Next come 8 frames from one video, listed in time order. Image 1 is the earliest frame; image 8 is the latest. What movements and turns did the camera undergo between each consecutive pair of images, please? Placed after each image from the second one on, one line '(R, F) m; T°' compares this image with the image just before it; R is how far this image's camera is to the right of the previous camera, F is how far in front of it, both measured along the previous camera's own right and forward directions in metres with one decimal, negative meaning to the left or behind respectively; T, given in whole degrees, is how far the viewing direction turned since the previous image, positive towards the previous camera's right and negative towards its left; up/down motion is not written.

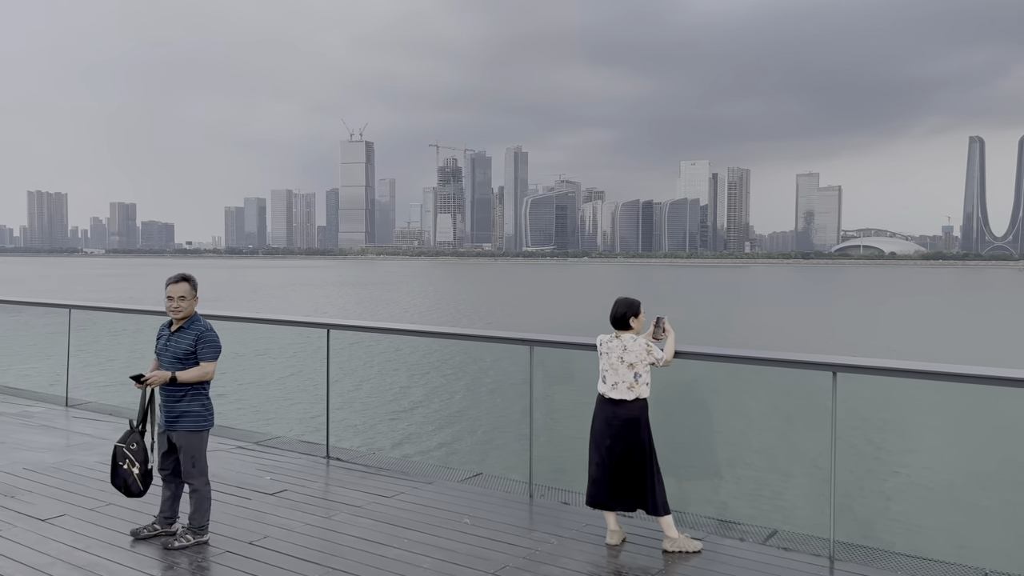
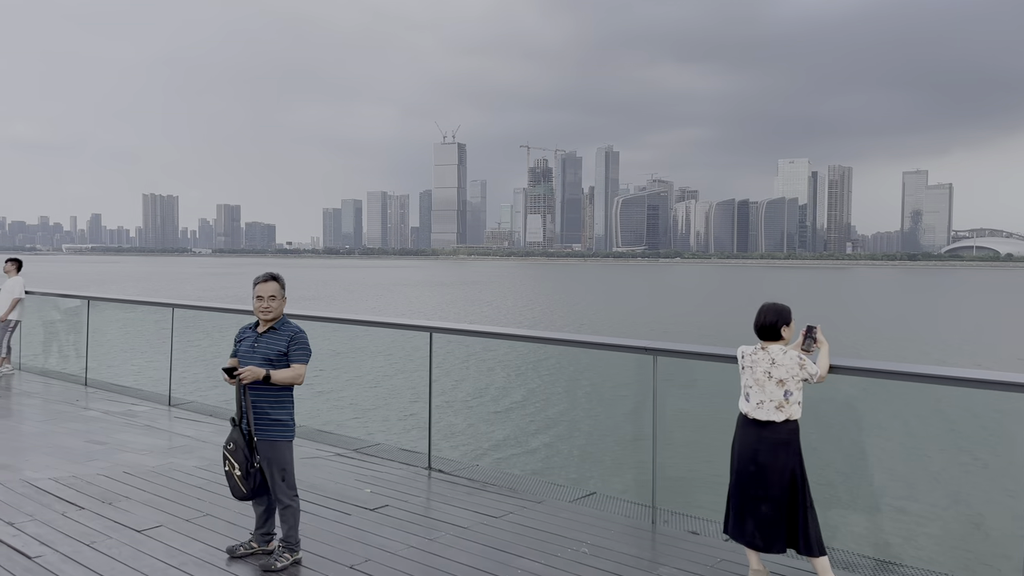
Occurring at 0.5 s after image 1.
(-0.2, +0.4) m; -6°
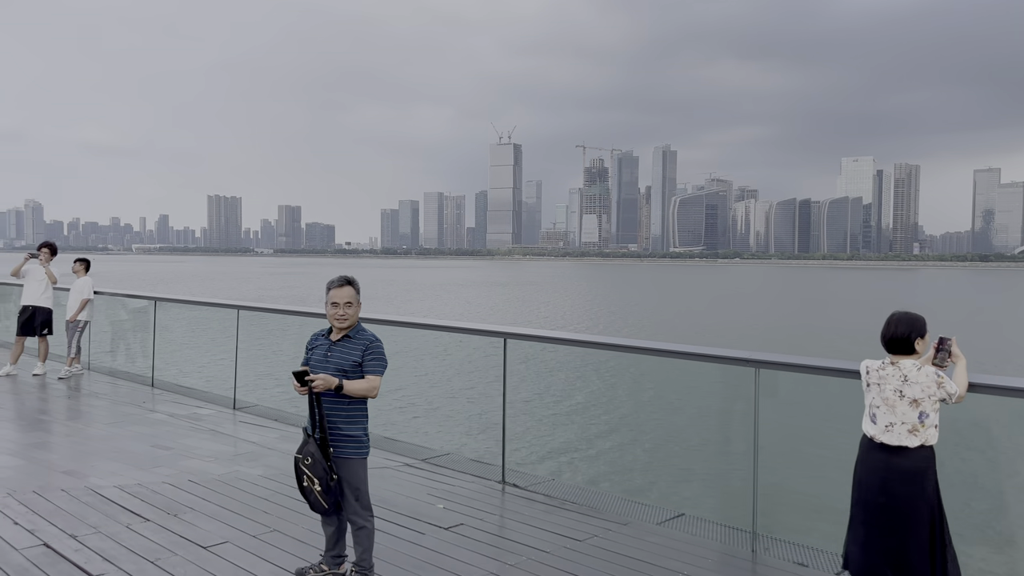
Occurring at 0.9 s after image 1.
(-0.2, +0.3) m; -4°
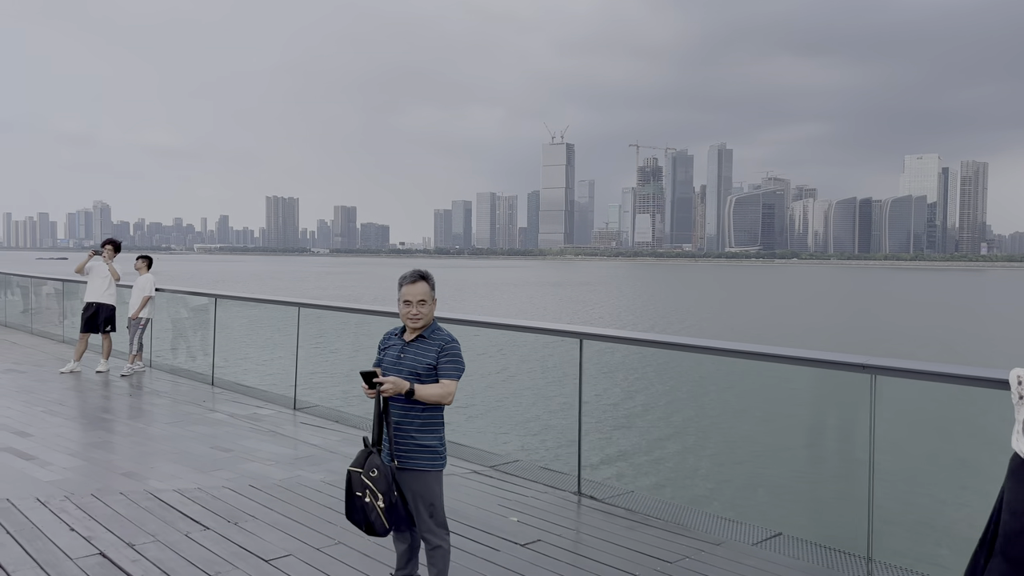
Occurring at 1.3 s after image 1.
(-0.1, +0.3) m; -4°
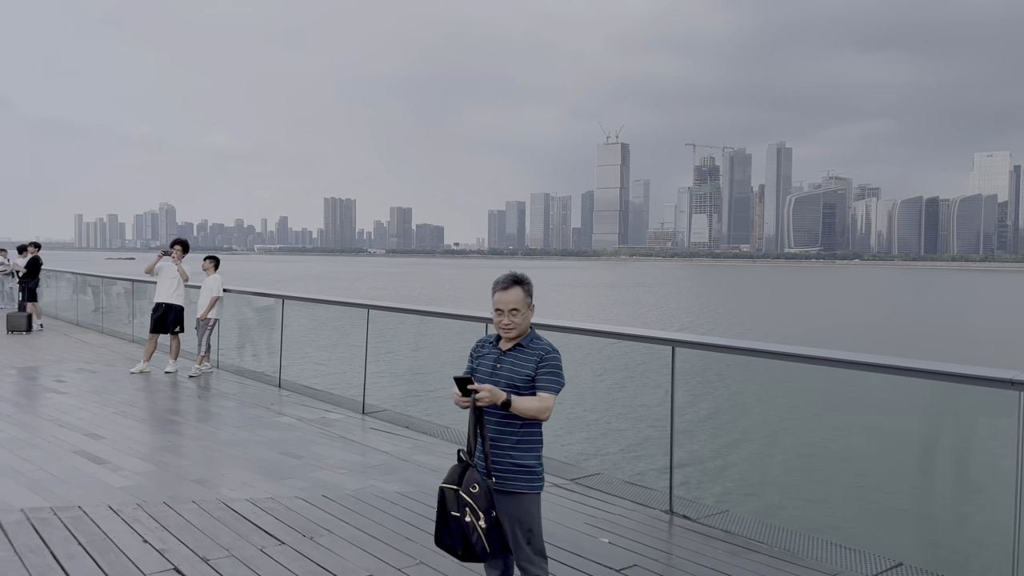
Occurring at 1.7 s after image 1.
(-0.2, +0.3) m; -4°
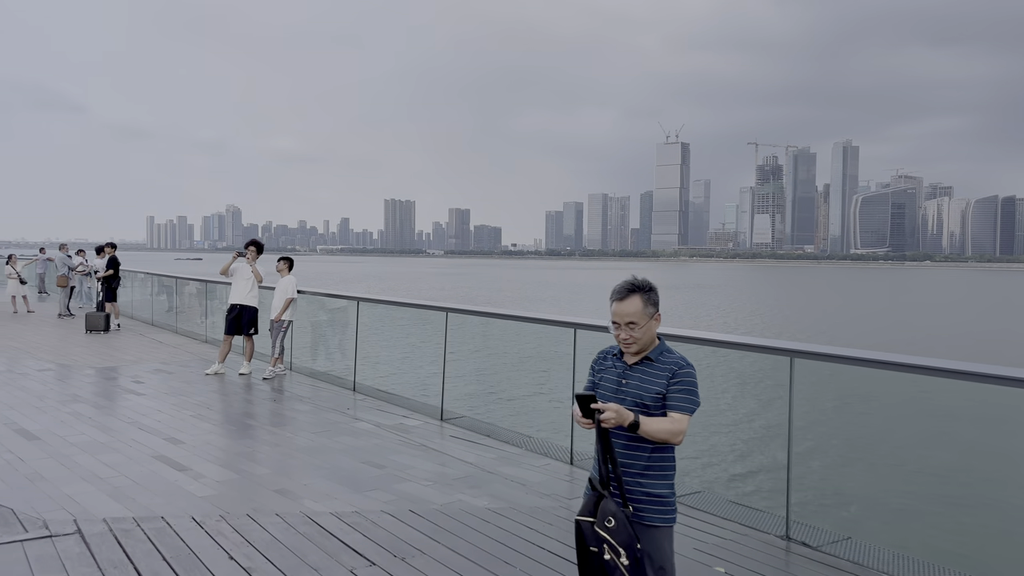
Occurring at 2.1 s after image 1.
(-0.2, +0.3) m; -4°
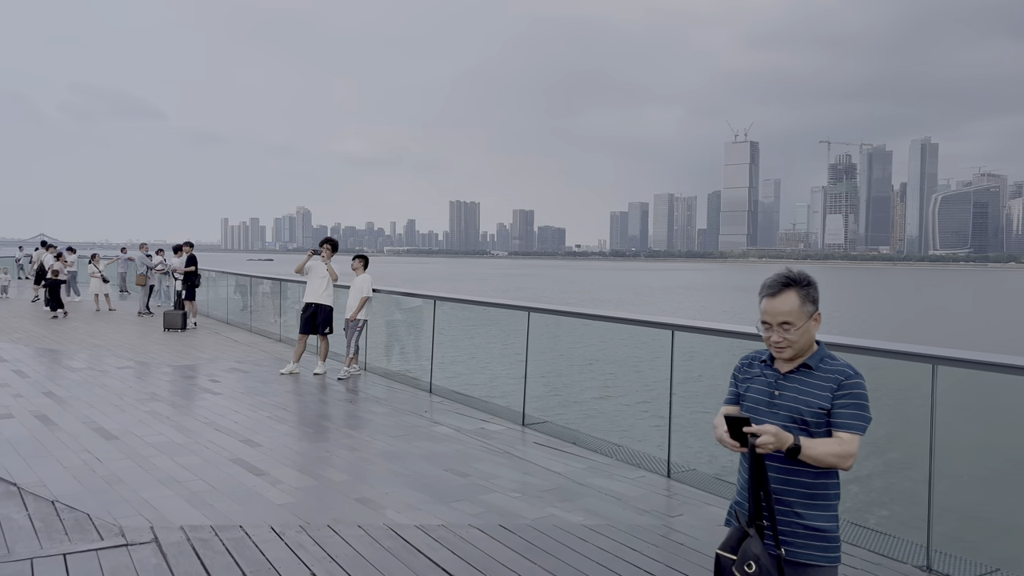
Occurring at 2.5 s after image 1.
(-0.2, +0.3) m; -5°
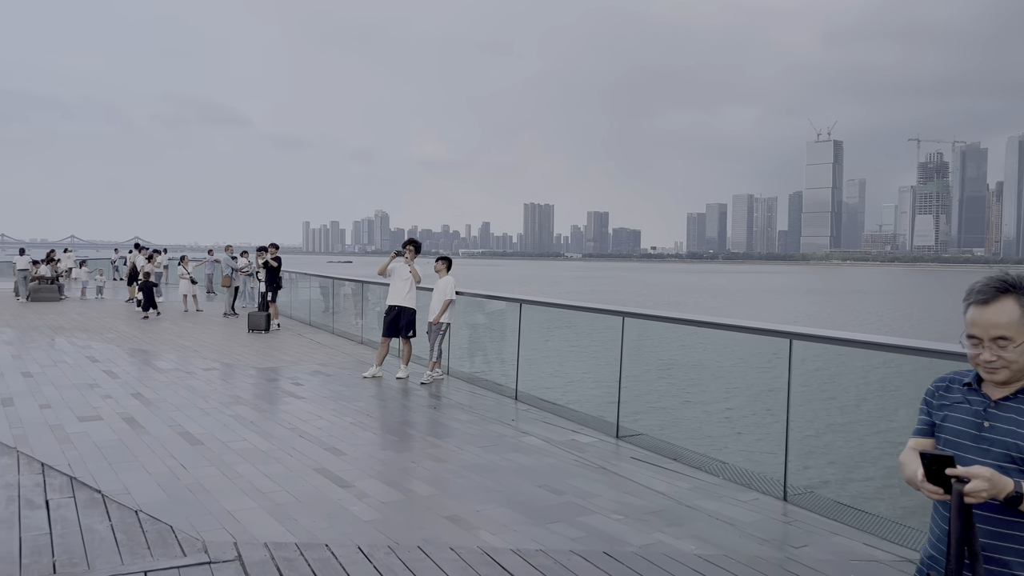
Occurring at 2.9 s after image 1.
(-0.1, +0.3) m; -5°
